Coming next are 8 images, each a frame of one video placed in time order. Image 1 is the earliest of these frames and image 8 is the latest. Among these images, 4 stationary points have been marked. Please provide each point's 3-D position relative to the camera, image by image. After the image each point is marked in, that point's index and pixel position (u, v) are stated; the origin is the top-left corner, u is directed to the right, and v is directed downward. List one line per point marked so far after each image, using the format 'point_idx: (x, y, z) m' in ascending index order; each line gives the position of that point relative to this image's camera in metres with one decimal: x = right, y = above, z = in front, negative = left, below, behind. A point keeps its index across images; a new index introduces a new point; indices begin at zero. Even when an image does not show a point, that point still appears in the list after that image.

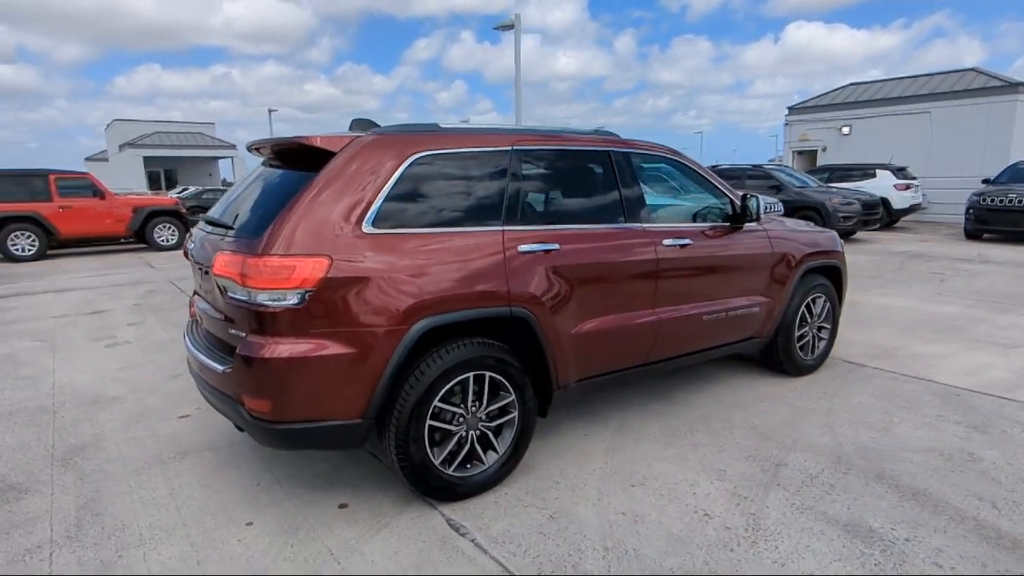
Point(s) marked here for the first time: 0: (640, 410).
0: (+0.9, -0.8, +4.2) m
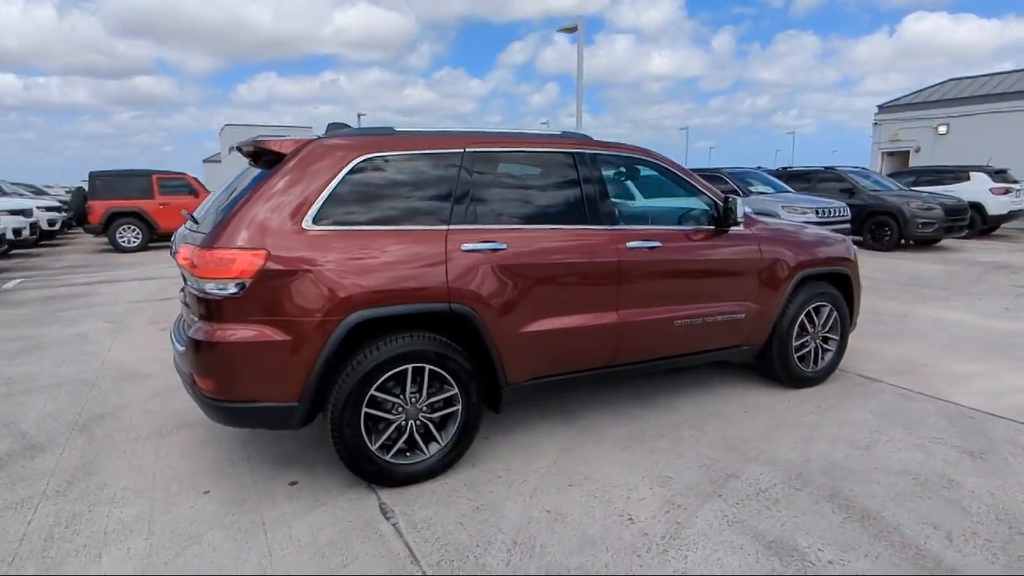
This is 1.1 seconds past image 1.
0: (+0.7, -0.8, +4.2) m
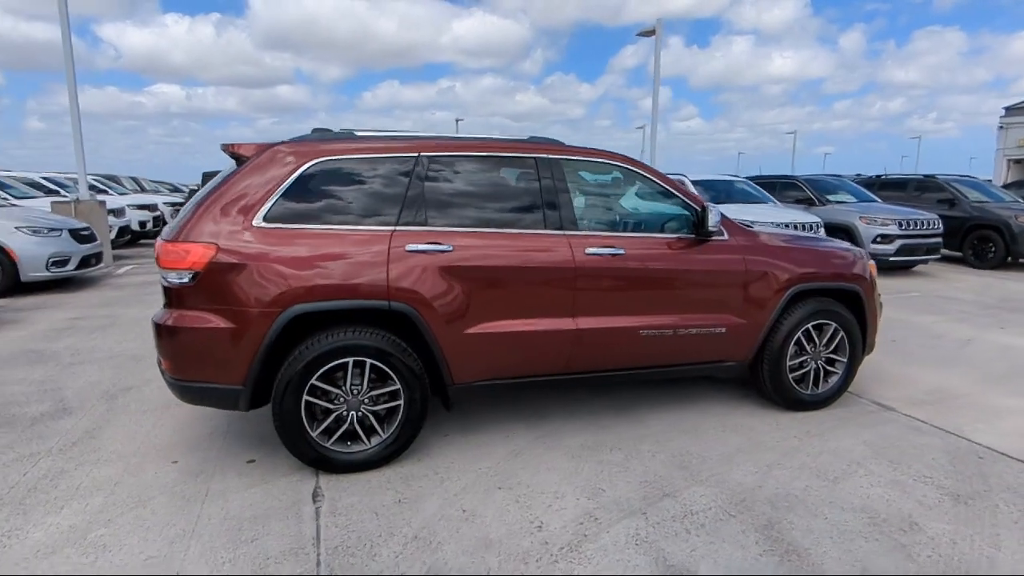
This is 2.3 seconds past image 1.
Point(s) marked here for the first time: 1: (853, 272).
0: (+0.5, -0.9, +4.1) m
1: (+2.3, +0.1, +4.2) m
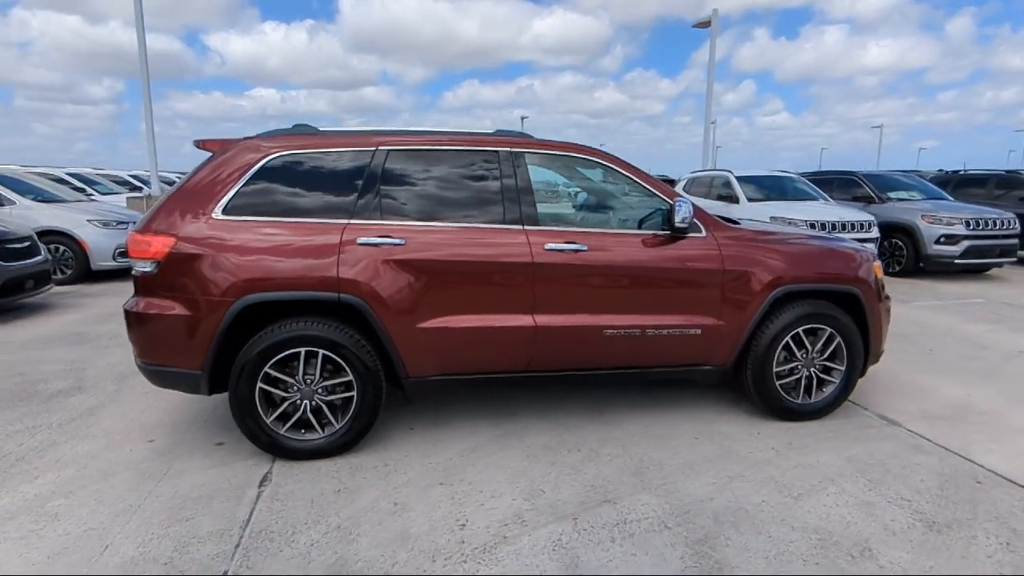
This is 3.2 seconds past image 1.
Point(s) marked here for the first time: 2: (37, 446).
0: (+0.3, -0.8, +4.0) m
1: (+2.1, +0.1, +3.9) m
2: (-2.9, -1.0, +3.7) m
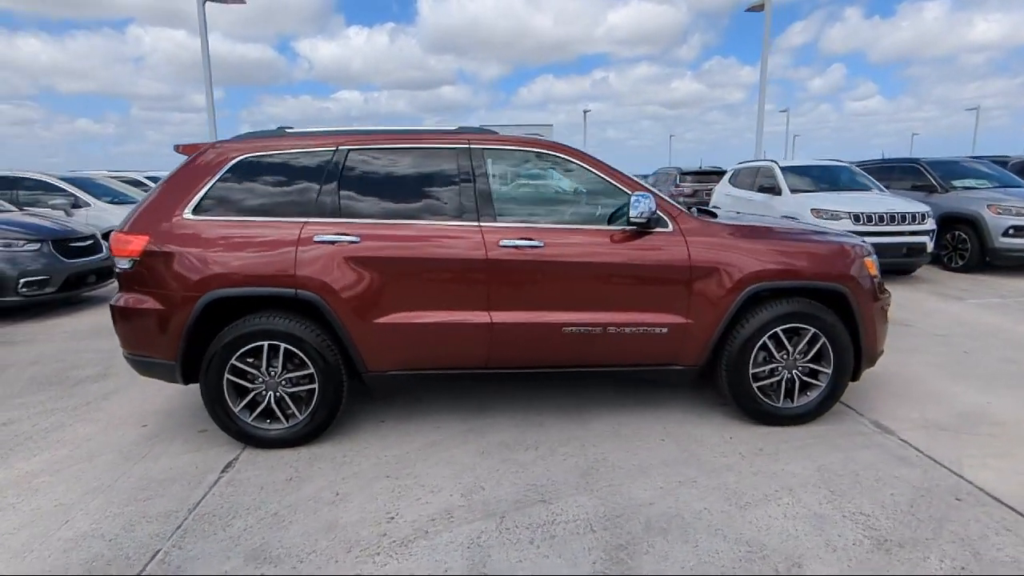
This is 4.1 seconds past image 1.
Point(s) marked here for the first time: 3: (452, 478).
0: (+0.1, -0.8, +4.0) m
1: (+1.9, +0.1, +3.6) m
2: (-3.1, -0.9, +4.1) m
3: (-0.3, -1.0, +3.2) m
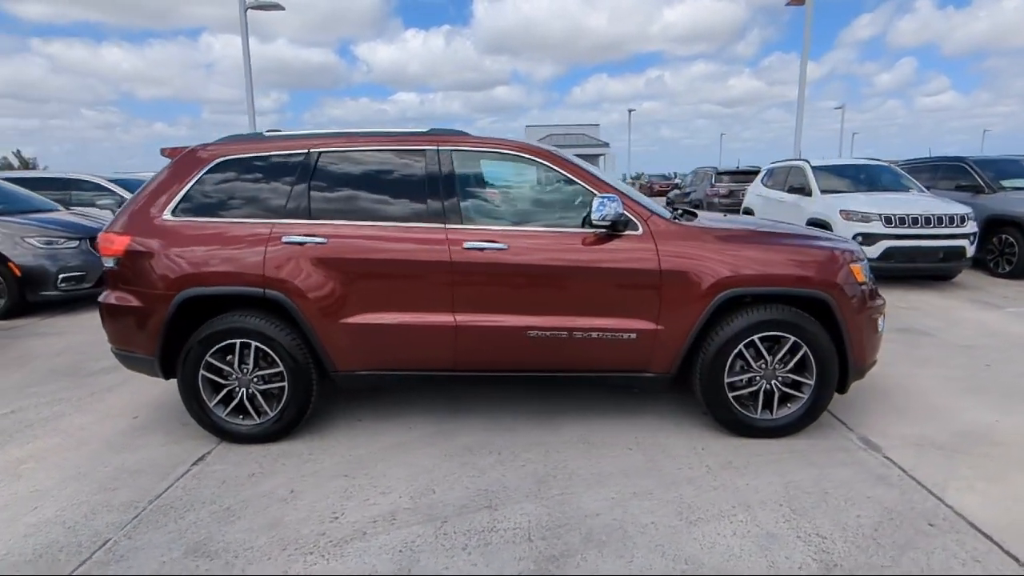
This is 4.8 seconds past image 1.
0: (-0.1, -0.8, +3.9) m
1: (+1.7, +0.1, +3.4) m
2: (-3.3, -0.9, +4.3) m
3: (-0.6, -1.0, +3.2) m
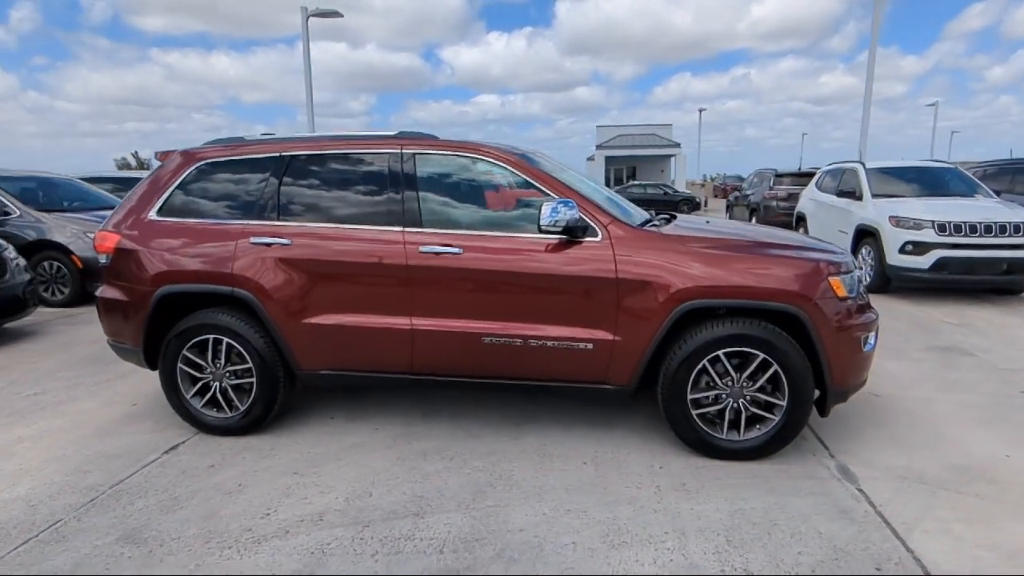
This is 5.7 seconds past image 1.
0: (-0.3, -0.9, +3.9) m
1: (+1.4, 0.0, +3.2) m
2: (-3.4, -0.8, +4.7) m
3: (-0.9, -1.0, +3.3) m
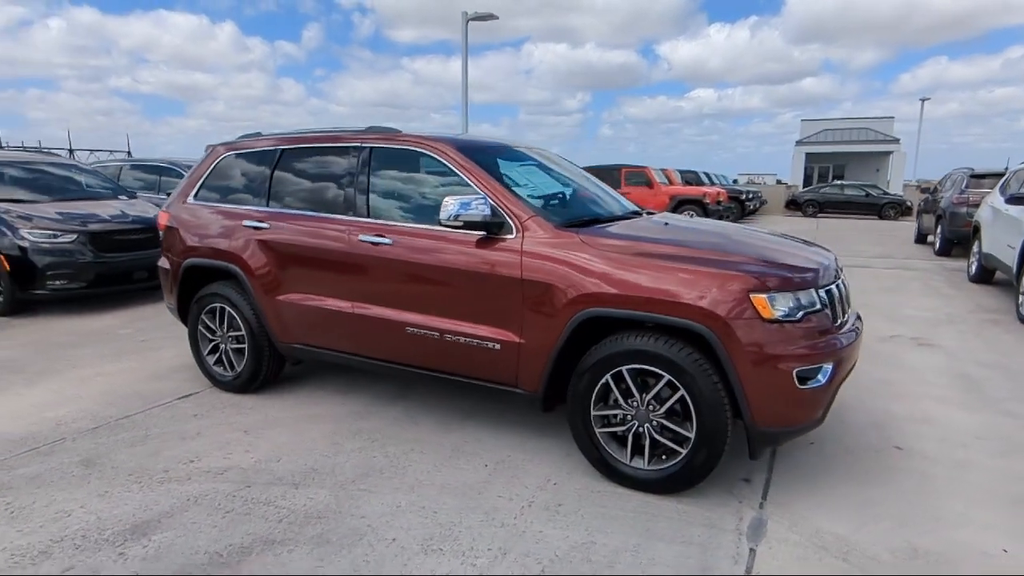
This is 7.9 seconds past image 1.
0: (-0.6, -0.8, +4.0) m
1: (+0.9, -0.1, +2.7) m
2: (-3.3, -0.6, +5.7) m
3: (-1.4, -0.9, +3.5) m
